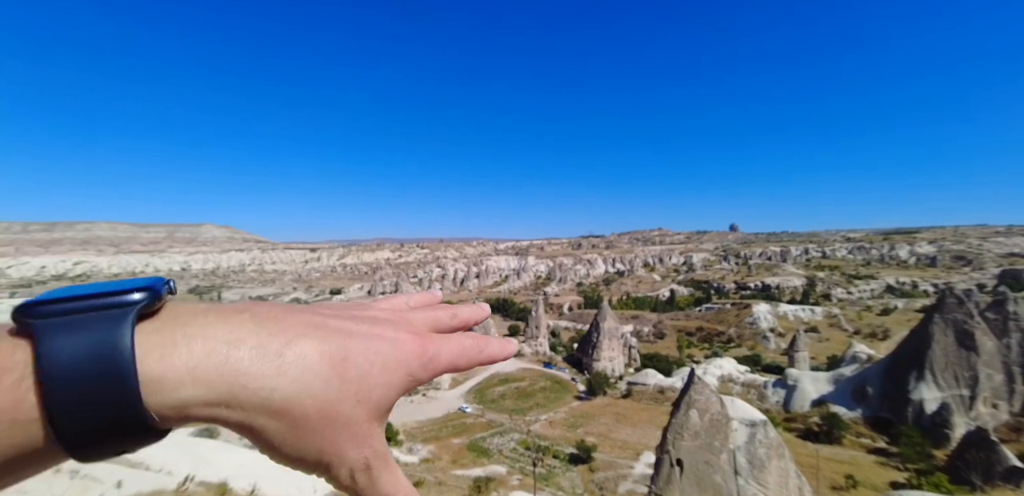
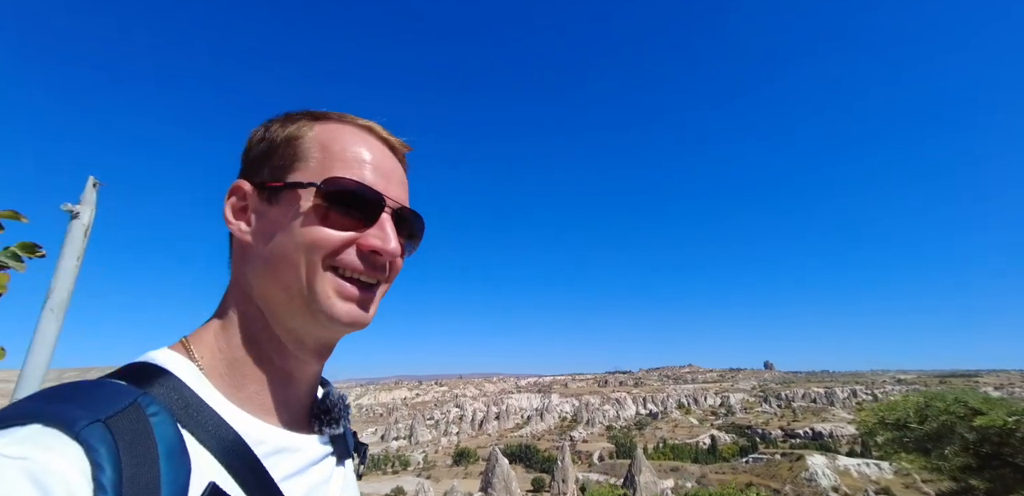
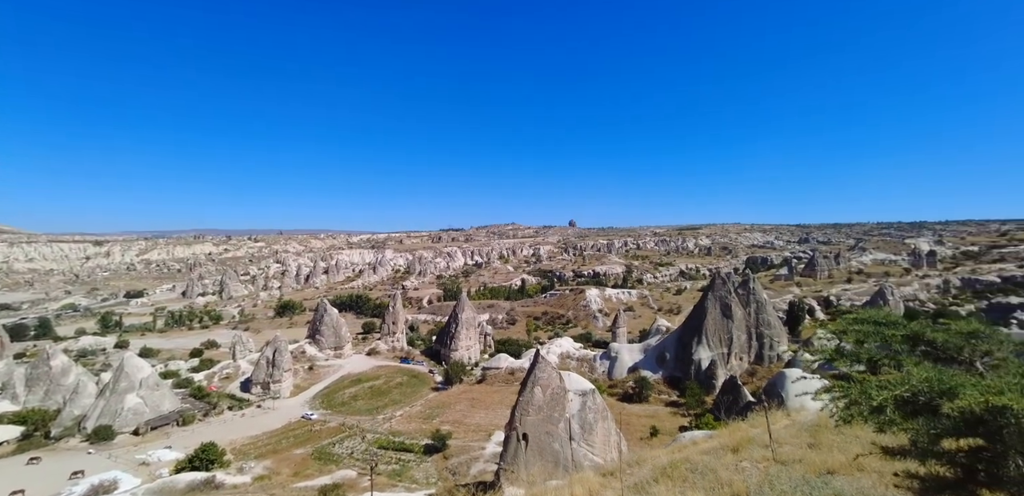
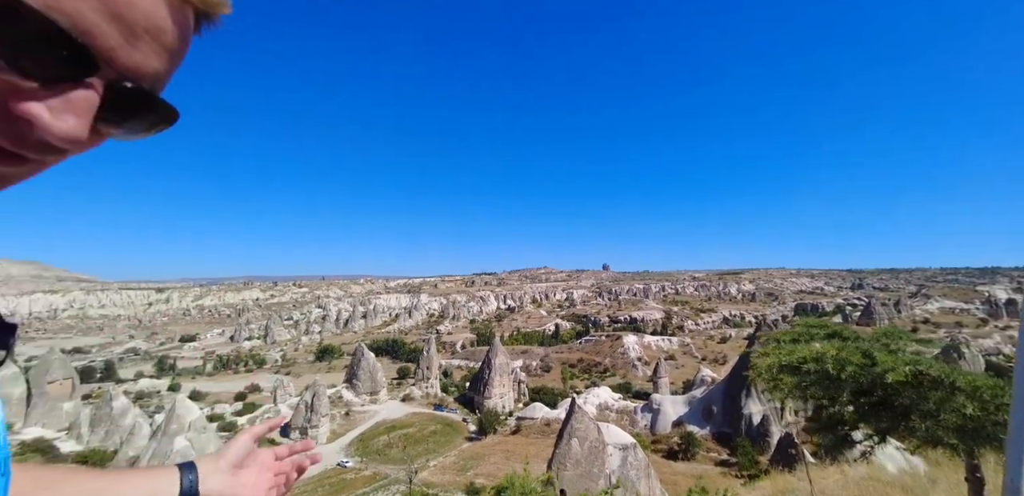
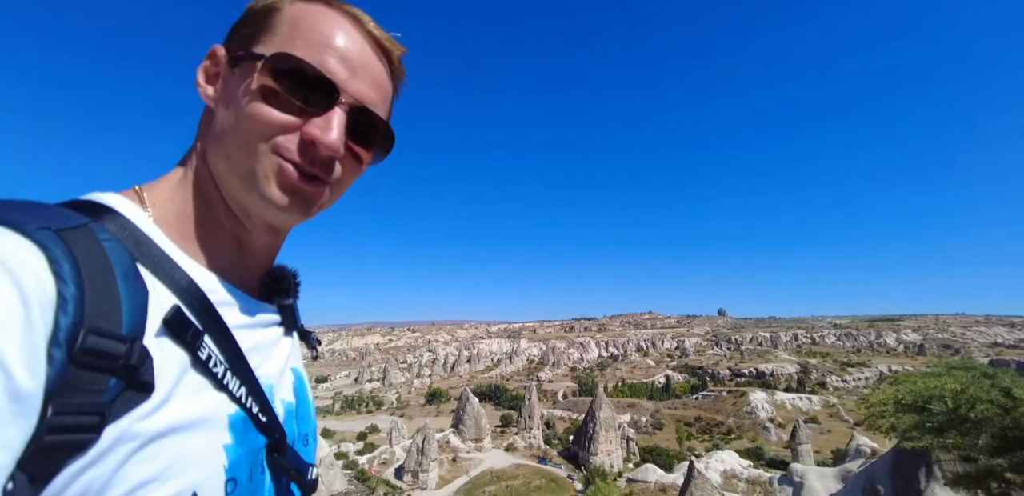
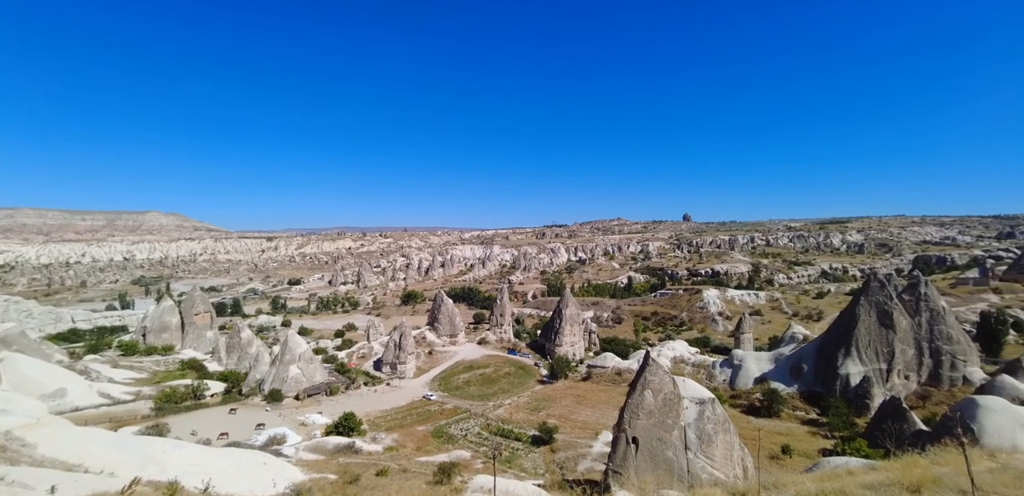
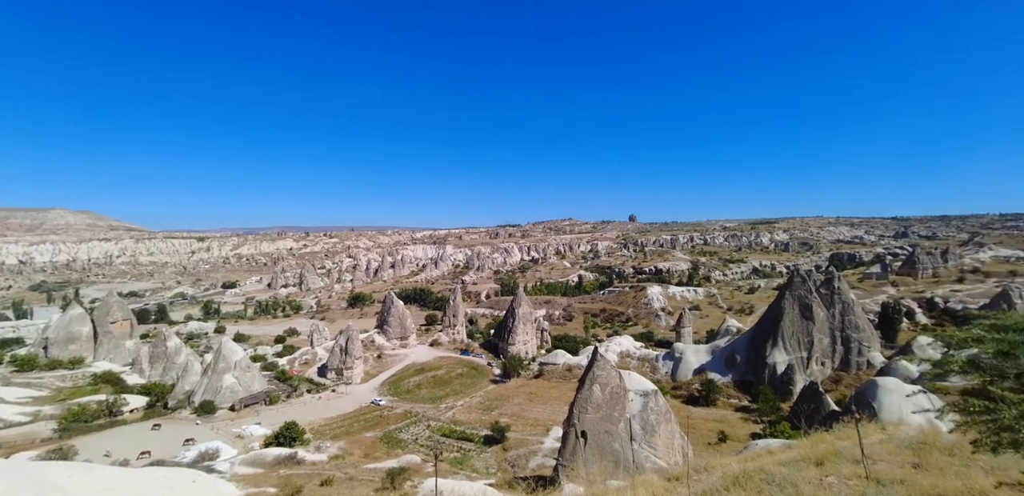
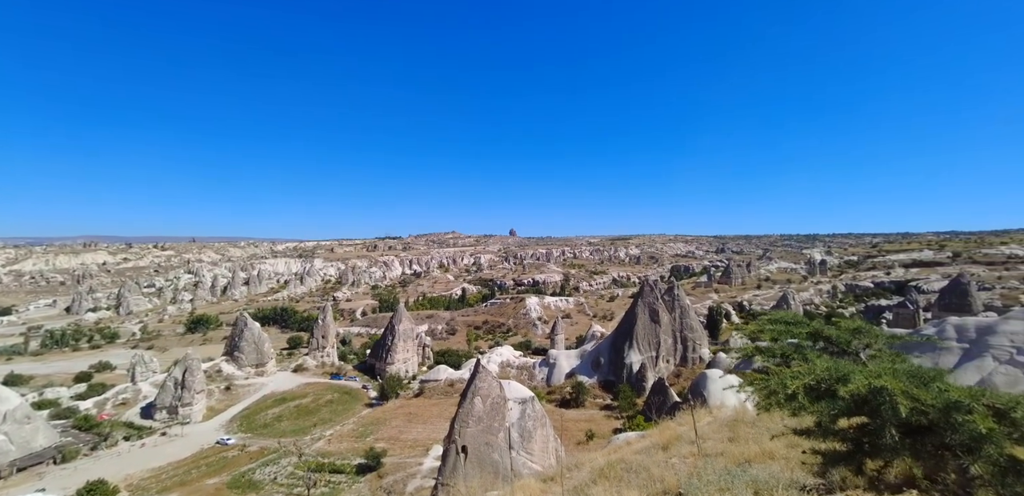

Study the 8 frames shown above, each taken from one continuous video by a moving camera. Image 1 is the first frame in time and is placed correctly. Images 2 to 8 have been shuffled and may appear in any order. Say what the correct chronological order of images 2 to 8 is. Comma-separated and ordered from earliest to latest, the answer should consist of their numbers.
6, 7, 3, 8, 4, 5, 2
